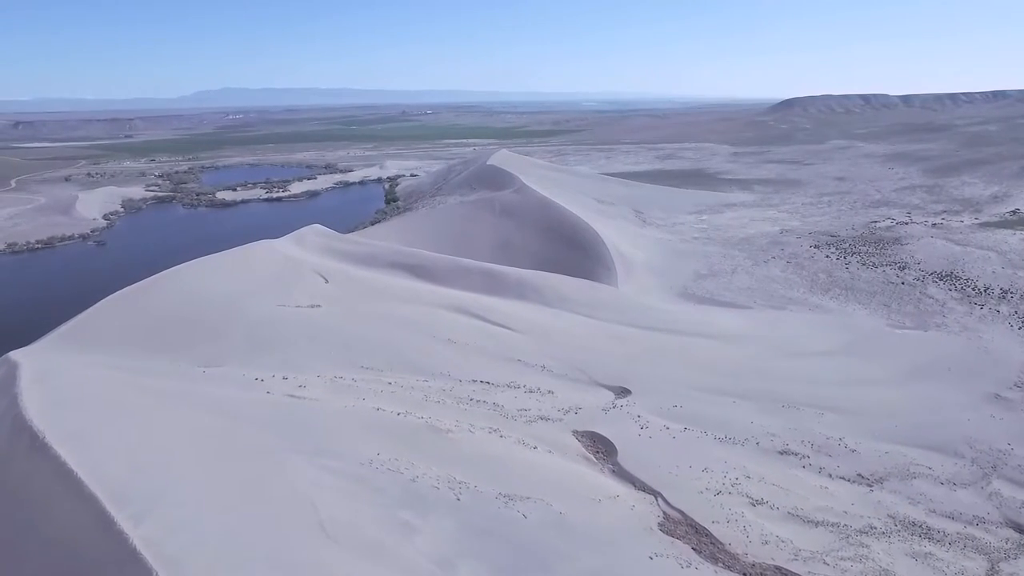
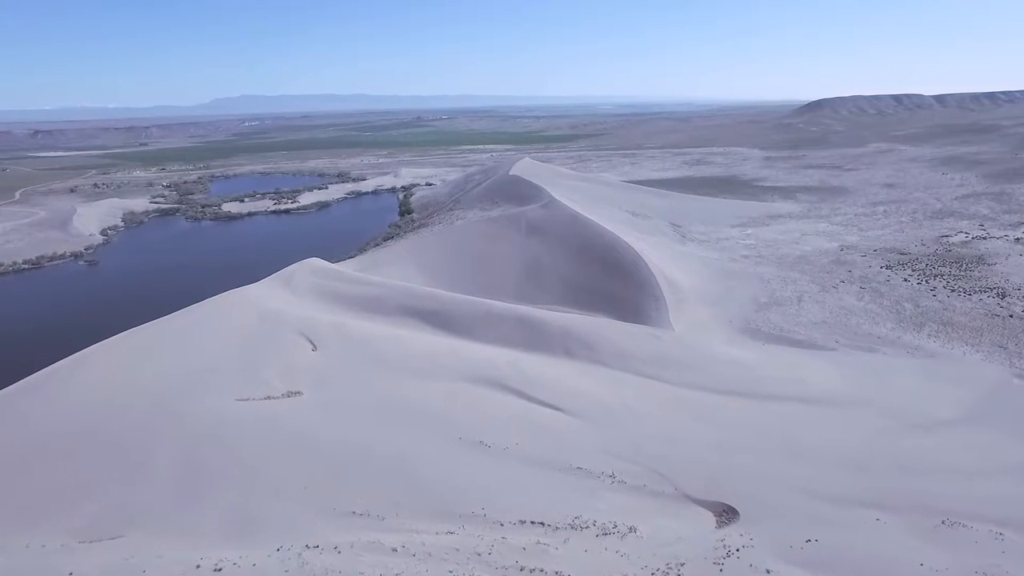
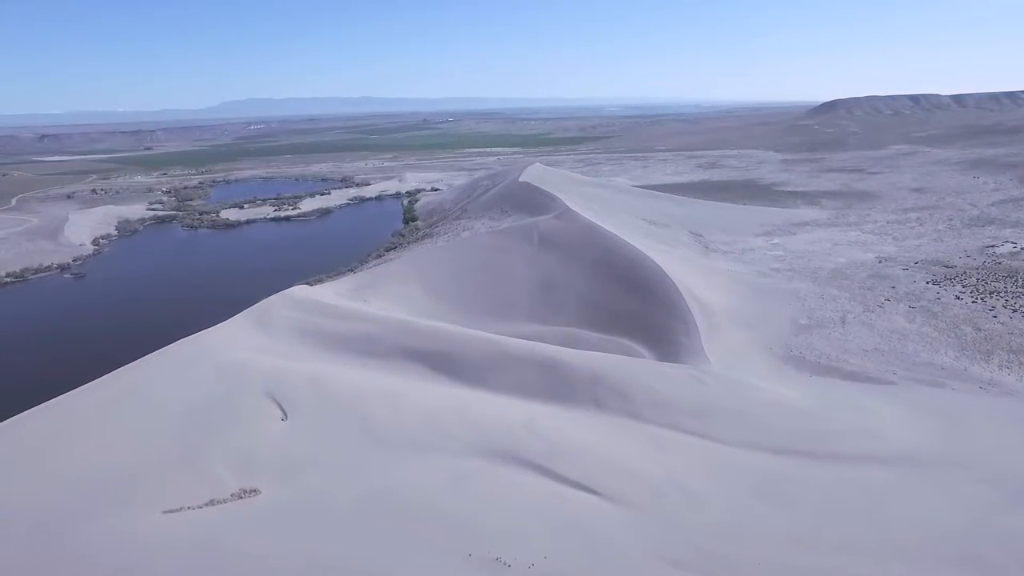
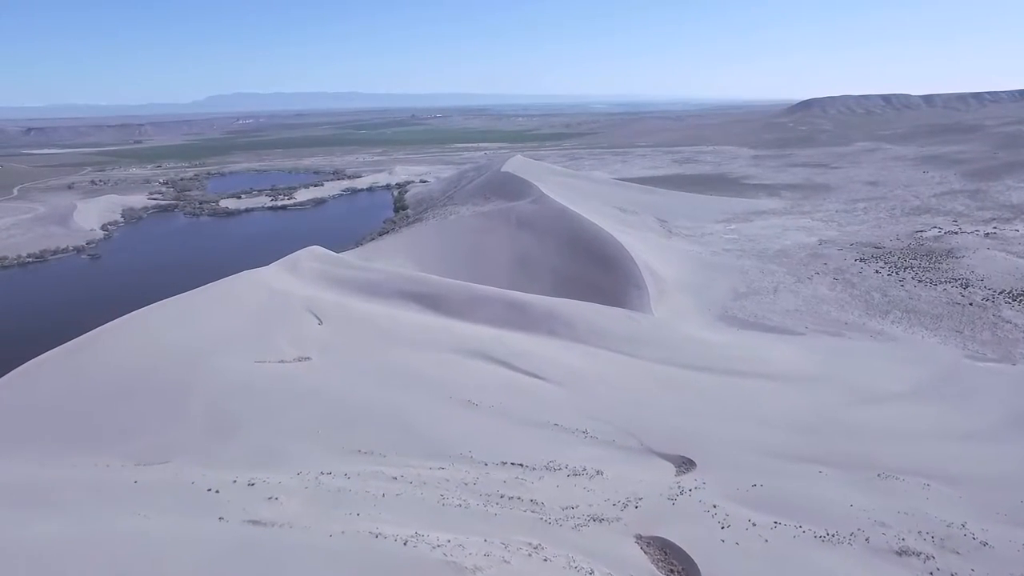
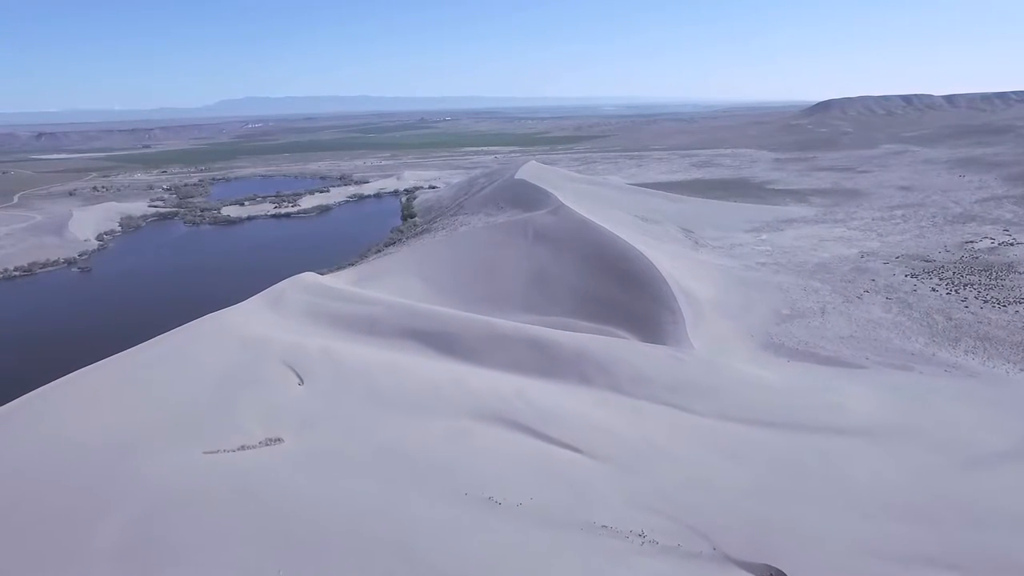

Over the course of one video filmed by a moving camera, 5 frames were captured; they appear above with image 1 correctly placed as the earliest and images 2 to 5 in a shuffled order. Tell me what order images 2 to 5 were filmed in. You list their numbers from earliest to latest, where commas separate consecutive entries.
4, 2, 5, 3
